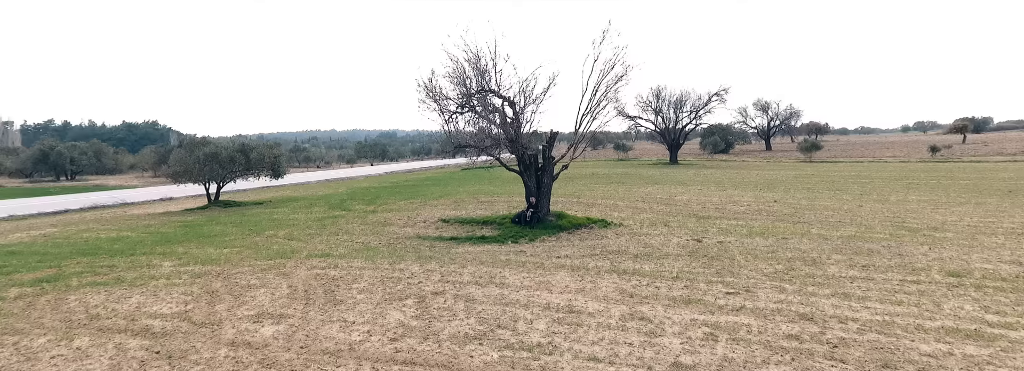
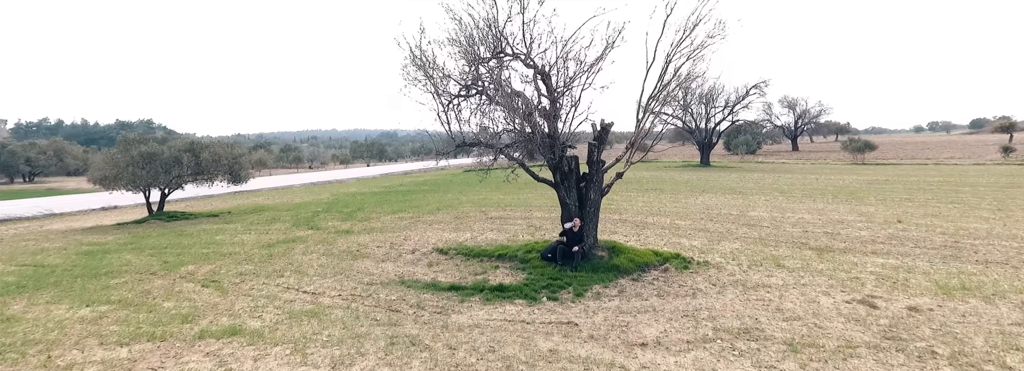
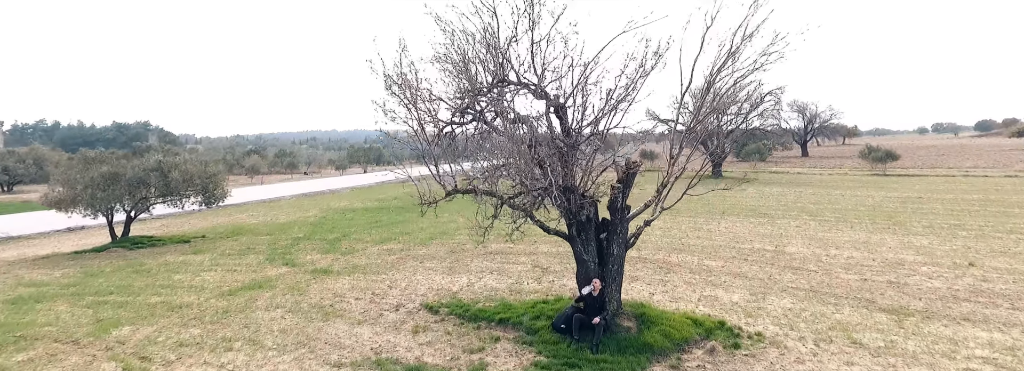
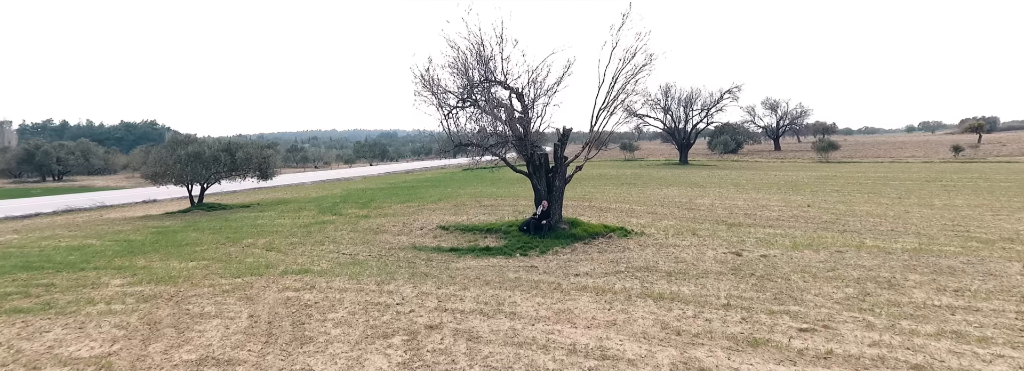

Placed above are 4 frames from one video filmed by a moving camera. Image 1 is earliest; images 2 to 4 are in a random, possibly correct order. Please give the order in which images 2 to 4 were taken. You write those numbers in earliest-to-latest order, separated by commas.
4, 2, 3
